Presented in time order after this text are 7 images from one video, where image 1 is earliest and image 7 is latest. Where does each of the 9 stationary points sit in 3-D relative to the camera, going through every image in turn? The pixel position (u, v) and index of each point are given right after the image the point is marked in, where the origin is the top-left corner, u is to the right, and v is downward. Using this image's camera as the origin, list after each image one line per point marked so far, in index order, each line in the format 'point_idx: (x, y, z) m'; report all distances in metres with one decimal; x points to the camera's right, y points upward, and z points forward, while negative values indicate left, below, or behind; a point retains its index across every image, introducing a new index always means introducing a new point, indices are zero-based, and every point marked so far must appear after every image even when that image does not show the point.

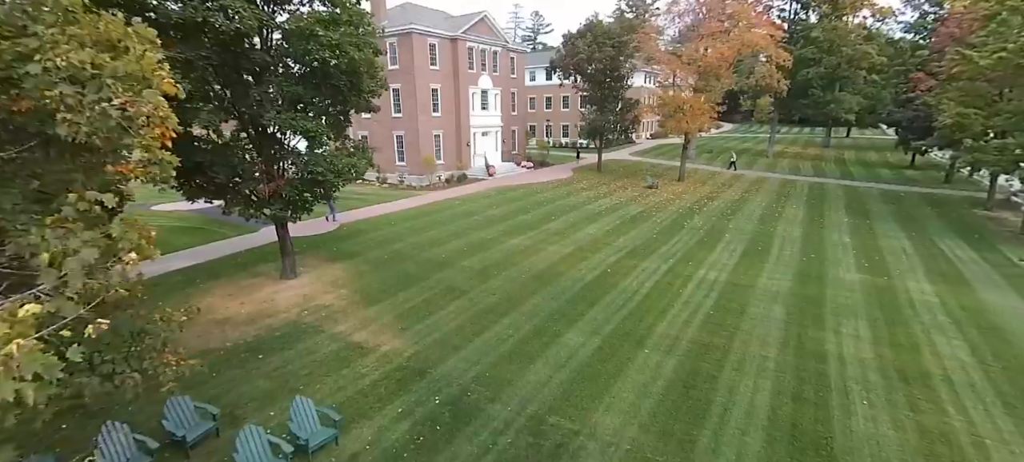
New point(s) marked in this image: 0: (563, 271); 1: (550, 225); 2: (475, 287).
0: (+1.6, -1.3, +14.0) m
1: (+1.6, +0.2, +19.0) m
2: (-1.0, -1.6, +12.8) m
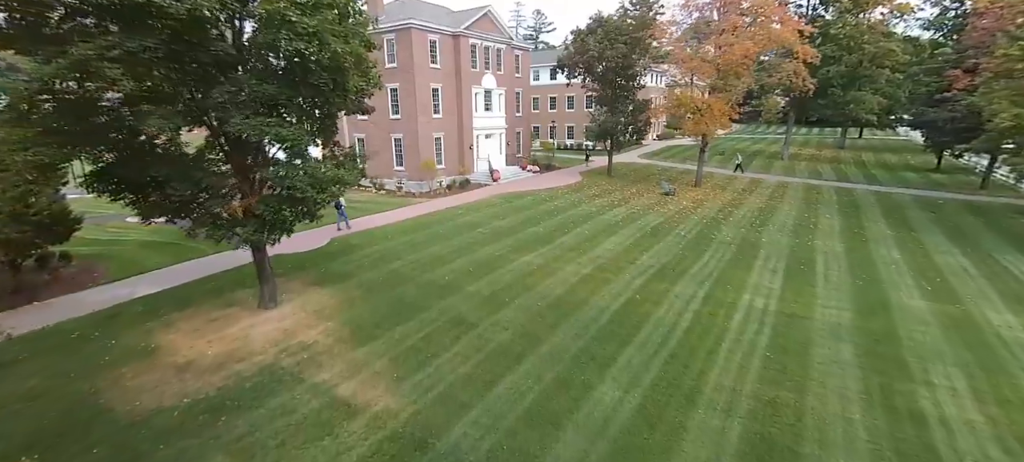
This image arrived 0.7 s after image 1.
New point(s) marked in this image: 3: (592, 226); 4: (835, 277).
0: (+2.0, -1.8, +12.1) m
1: (+2.0, -0.3, +17.1) m
2: (-0.7, -2.2, +11.0) m
3: (+3.4, +0.2, +18.9) m
4: (+9.9, -1.4, +13.6) m
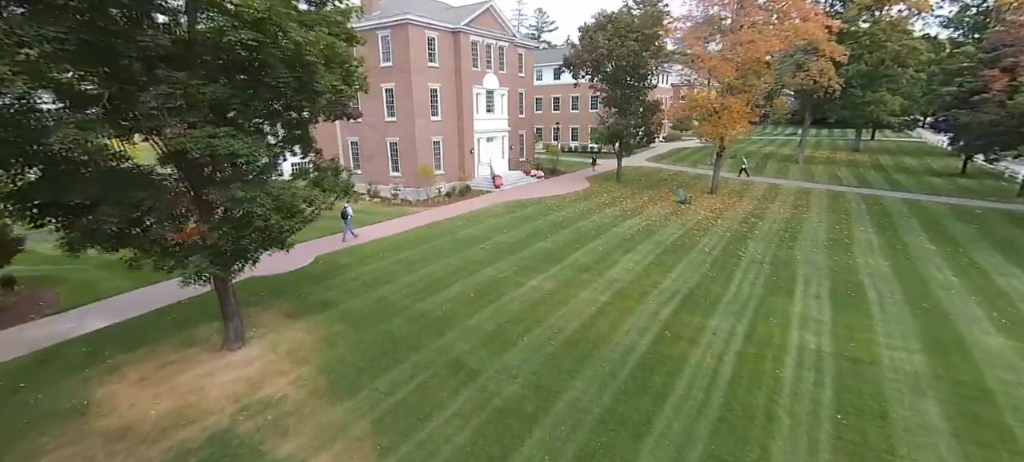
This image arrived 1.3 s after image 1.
0: (+2.2, -2.4, +10.4) m
1: (+2.2, -0.9, +15.4) m
2: (-0.5, -2.8, +9.2) m
3: (+3.6, -0.4, +17.1) m
4: (+10.1, -2.0, +11.8) m
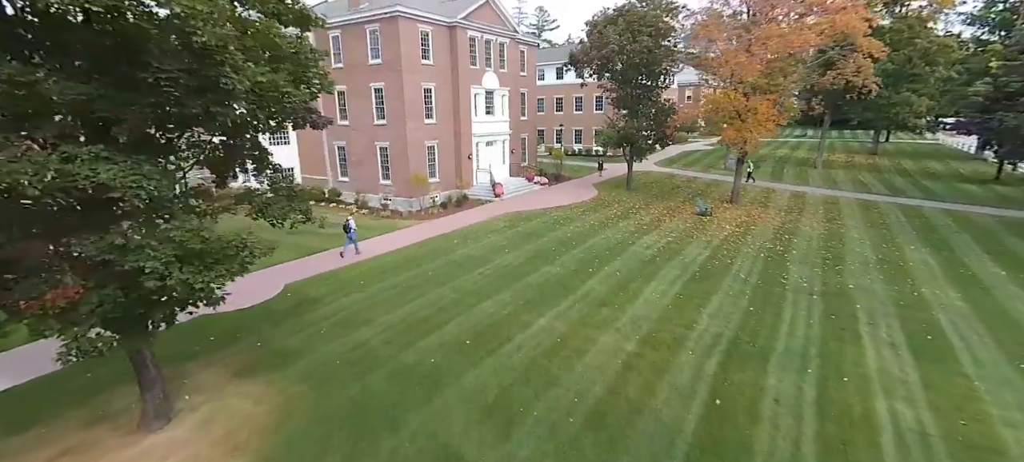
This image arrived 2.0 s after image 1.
0: (+2.3, -3.1, +8.1) m
1: (+2.3, -1.7, +13.1) m
2: (-0.3, -3.5, +6.9) m
3: (+3.7, -1.1, +14.8) m
4: (+10.2, -2.7, +9.5) m
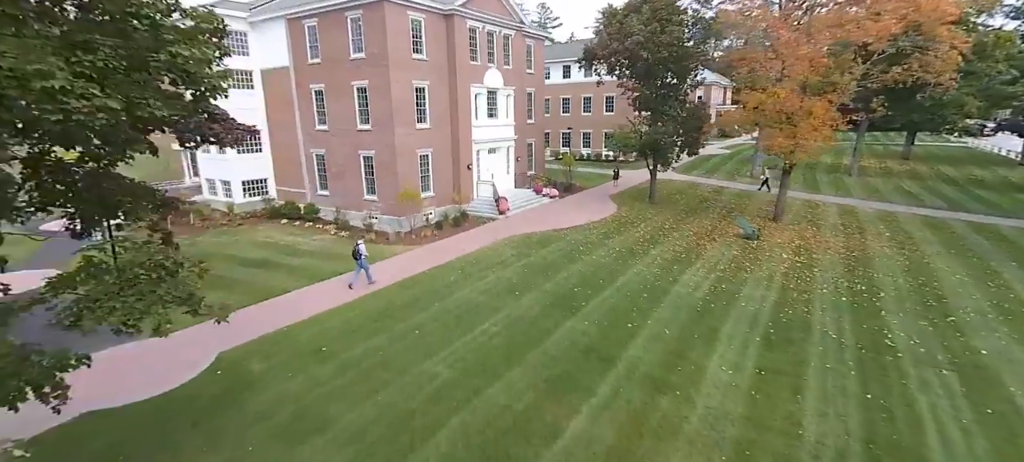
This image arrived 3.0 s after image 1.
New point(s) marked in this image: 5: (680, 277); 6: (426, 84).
0: (+2.7, -4.2, +4.7) m
1: (+2.7, -2.7, +9.7) m
2: (0.0, -4.5, +3.5) m
3: (+4.1, -2.1, +11.4) m
4: (+10.6, -3.8, +6.1) m
5: (+5.2, -1.4, +13.8) m
6: (-3.9, +6.6, +19.9) m
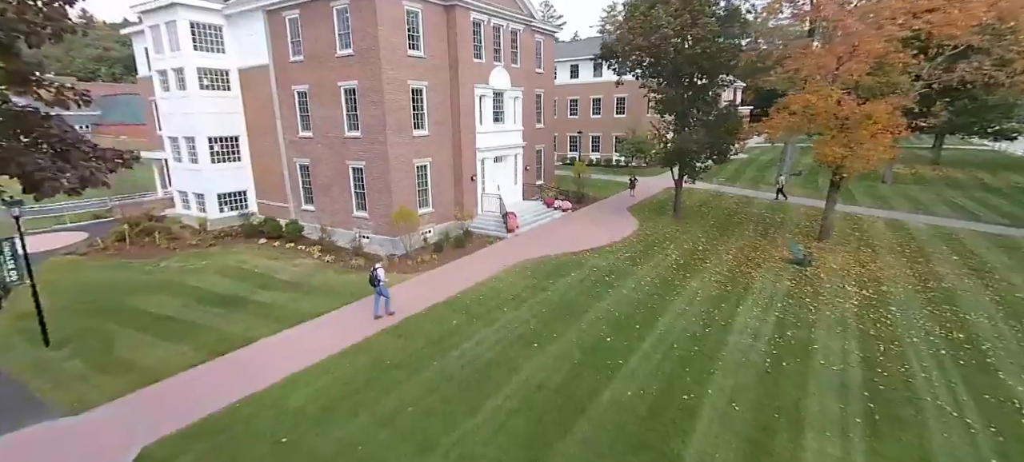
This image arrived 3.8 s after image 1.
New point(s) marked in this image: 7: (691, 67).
0: (+3.1, -5.0, +2.2) m
1: (+3.1, -3.5, +7.2) m
2: (+0.4, -5.4, +1.0) m
3: (+4.5, -3.0, +8.9) m
4: (+11.0, -4.6, +3.6) m
5: (+5.6, -2.3, +11.3) m
6: (-3.5, +5.8, +17.5) m
7: (+7.5, +6.9, +18.8) m
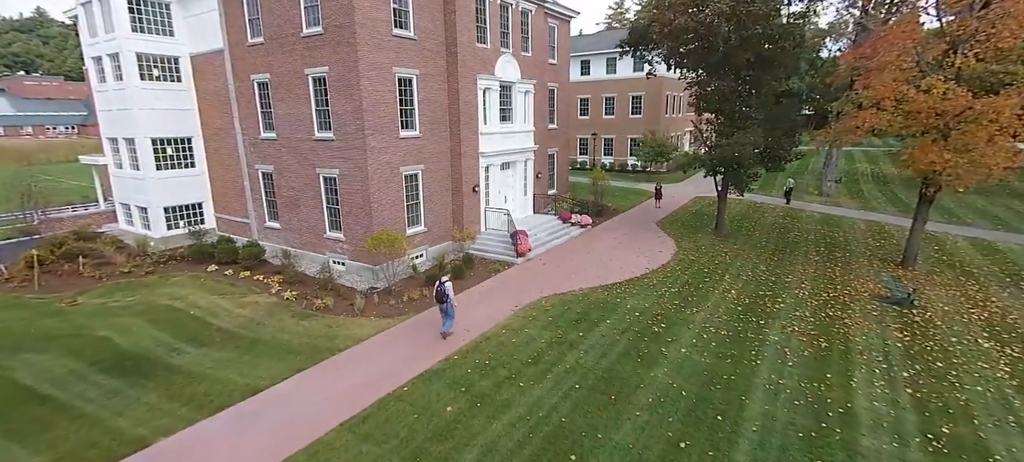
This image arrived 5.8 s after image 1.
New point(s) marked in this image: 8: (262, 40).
0: (+3.5, -5.7, -1.4) m
1: (+3.4, -4.3, +3.6) m
2: (+0.8, -6.1, -2.5) m
3: (+4.8, -3.7, +5.4) m
4: (+11.4, -5.3, +0.1) m
5: (+6.0, -3.0, +7.8) m
6: (-3.1, +5.0, +14.0) m
7: (+7.9, +6.1, +15.3) m
8: (-7.9, +6.1, +14.1) m
